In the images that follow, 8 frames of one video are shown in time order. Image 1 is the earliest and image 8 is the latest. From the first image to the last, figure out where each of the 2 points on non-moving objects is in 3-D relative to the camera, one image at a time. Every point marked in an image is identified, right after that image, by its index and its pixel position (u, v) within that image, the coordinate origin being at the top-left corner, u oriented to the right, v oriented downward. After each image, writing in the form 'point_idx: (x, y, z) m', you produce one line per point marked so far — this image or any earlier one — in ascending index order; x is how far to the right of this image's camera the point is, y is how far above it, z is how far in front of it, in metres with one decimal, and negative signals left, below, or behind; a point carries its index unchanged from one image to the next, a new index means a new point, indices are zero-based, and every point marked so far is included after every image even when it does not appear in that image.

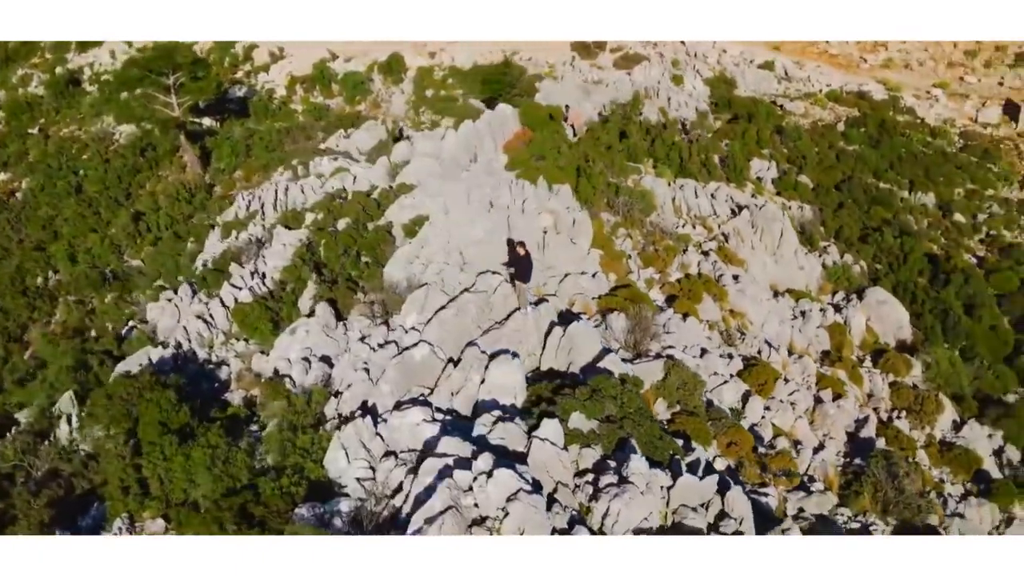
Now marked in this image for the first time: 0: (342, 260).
0: (-3.3, +0.5, +18.7) m
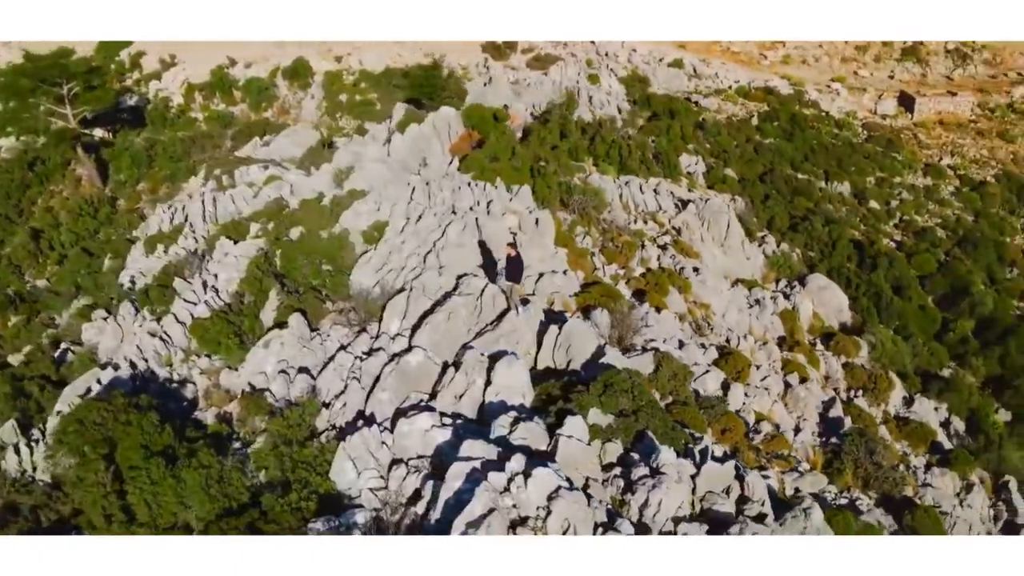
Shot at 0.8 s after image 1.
0: (-3.9, +0.3, +18.3) m
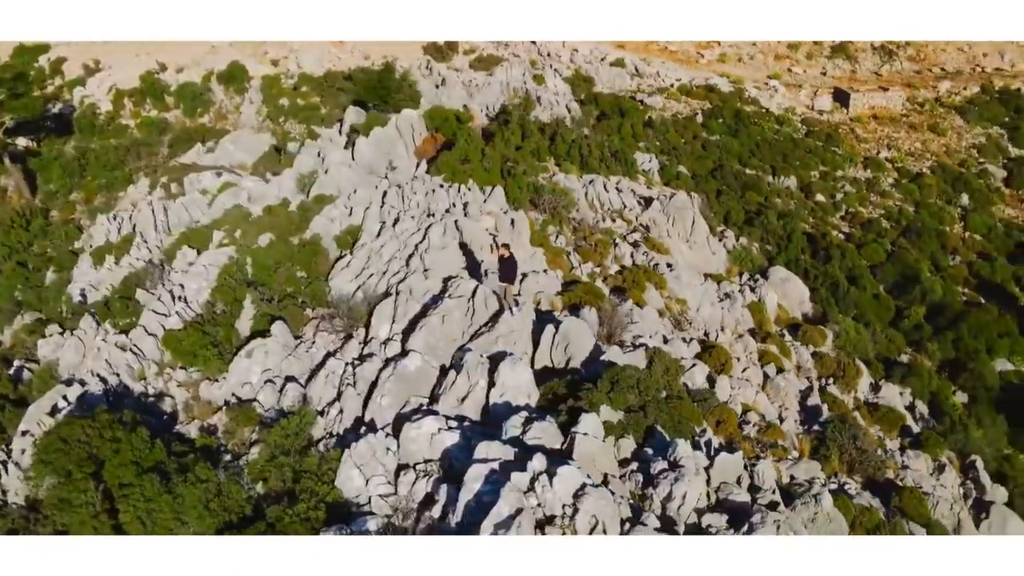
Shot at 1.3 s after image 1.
0: (-4.3, +0.1, +18.0) m
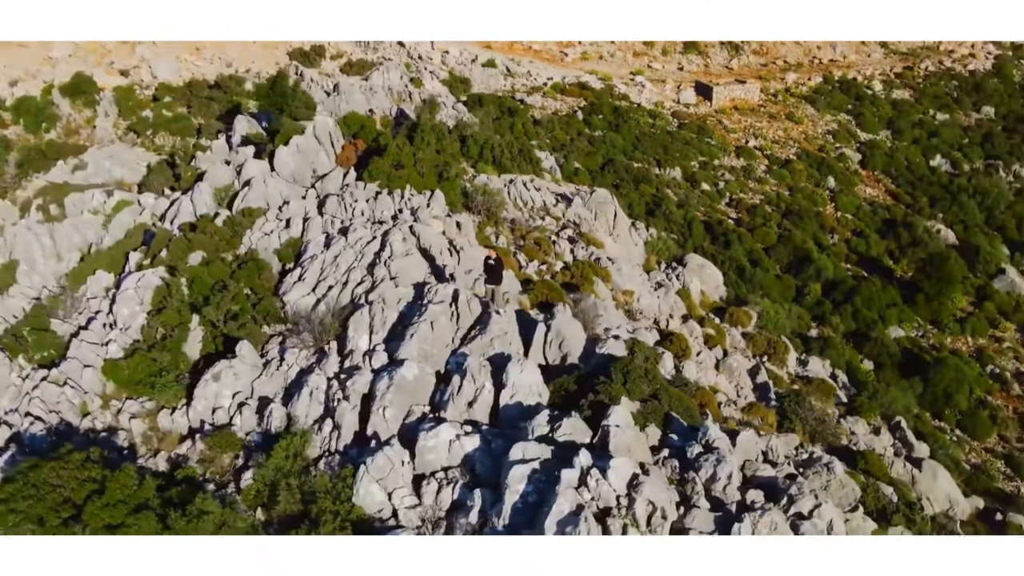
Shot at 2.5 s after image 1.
0: (-5.1, -0.2, +17.3) m
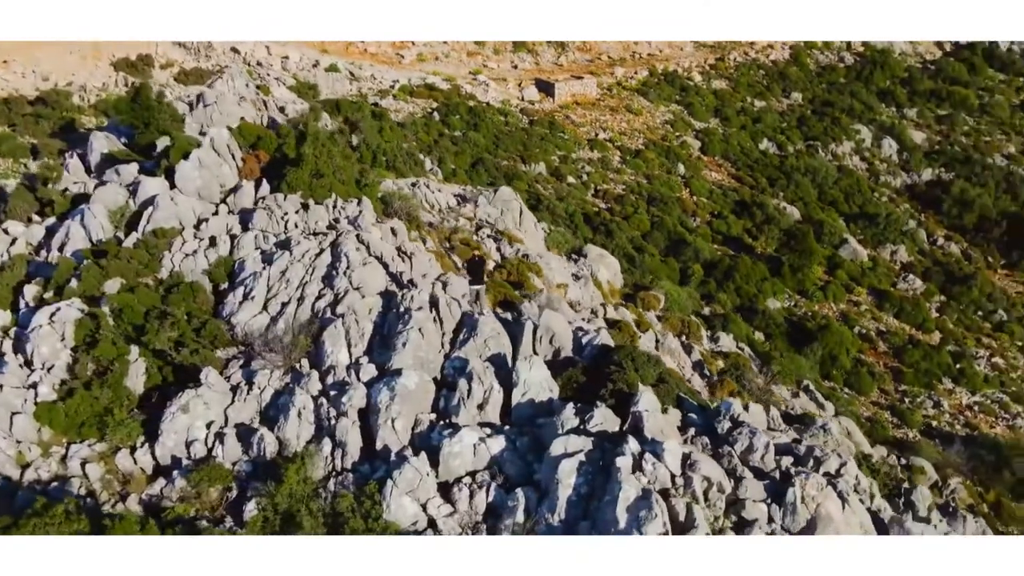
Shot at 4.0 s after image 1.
0: (-5.7, -0.6, +16.2) m
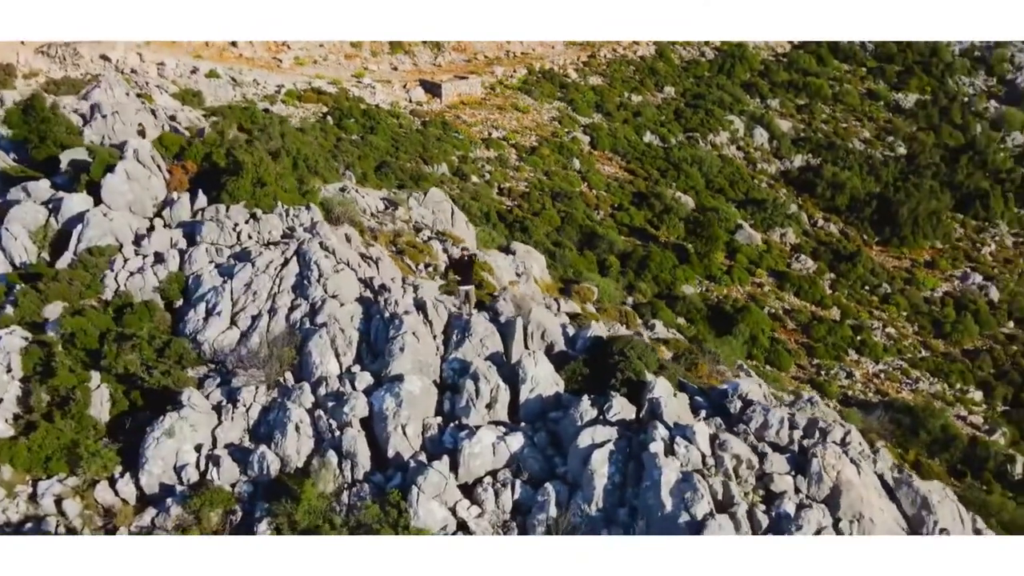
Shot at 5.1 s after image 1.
0: (-6.1, -1.0, +15.3) m
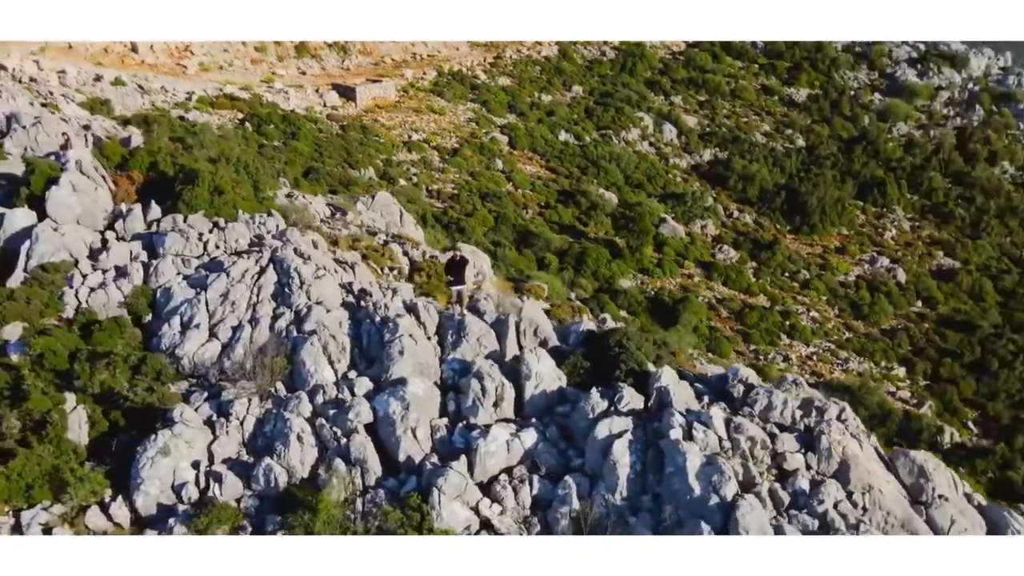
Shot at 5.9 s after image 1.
0: (-6.2, -1.2, +14.6) m
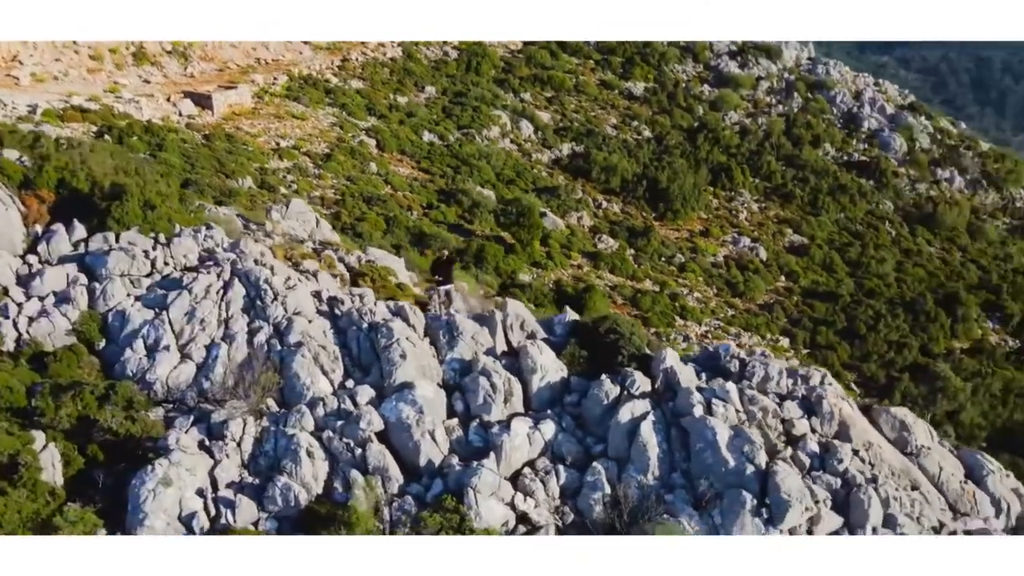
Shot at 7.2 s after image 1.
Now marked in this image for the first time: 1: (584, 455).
0: (-6.2, -1.6, +13.5) m
1: (+0.9, -2.2, +12.9) m
